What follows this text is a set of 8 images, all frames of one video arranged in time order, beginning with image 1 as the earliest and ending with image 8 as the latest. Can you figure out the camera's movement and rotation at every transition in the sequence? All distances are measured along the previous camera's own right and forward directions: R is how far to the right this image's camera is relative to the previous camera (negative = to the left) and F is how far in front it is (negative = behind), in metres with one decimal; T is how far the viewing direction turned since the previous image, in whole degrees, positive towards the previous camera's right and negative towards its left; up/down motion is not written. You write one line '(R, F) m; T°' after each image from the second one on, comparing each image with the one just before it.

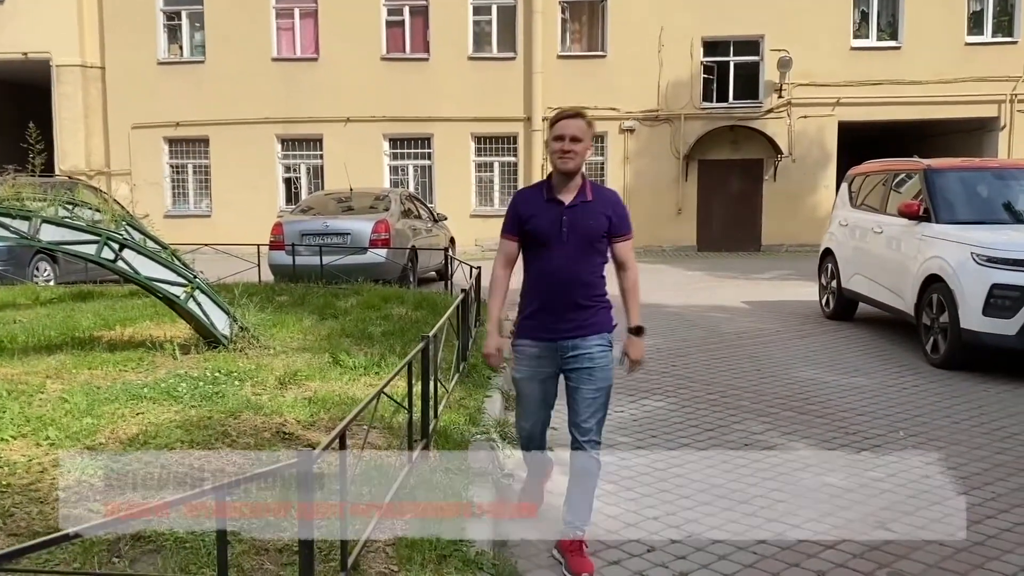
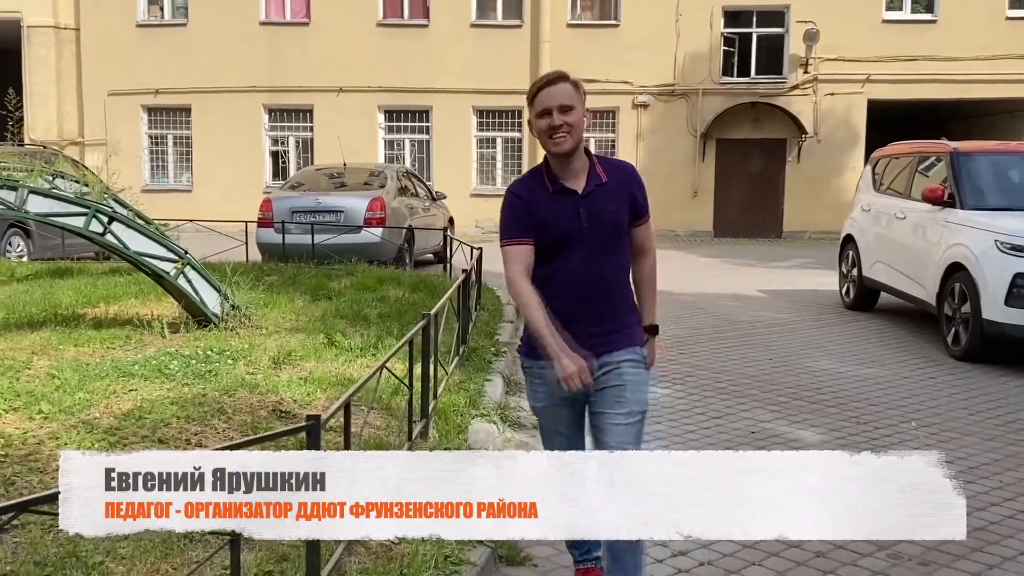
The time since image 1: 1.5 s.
(0.0, +0.7) m; 0°
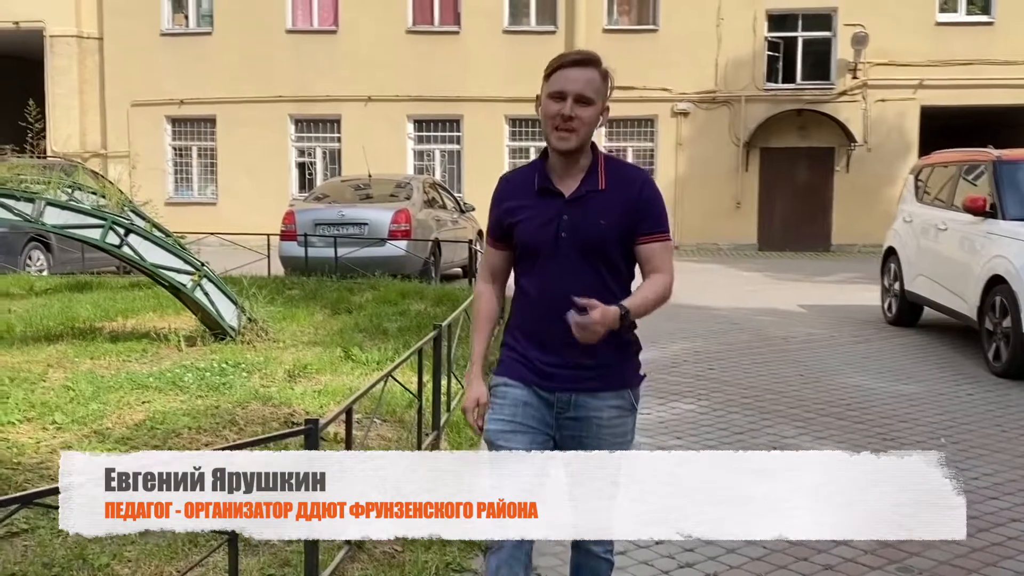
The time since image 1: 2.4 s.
(-0.2, +0.4) m; -1°
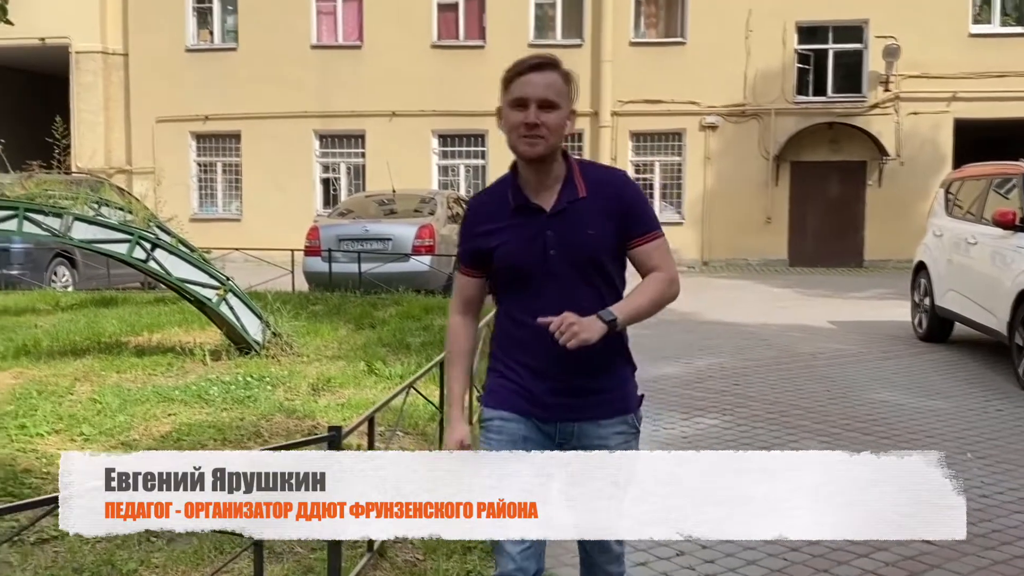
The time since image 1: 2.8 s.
(0.0, +0.1) m; -1°
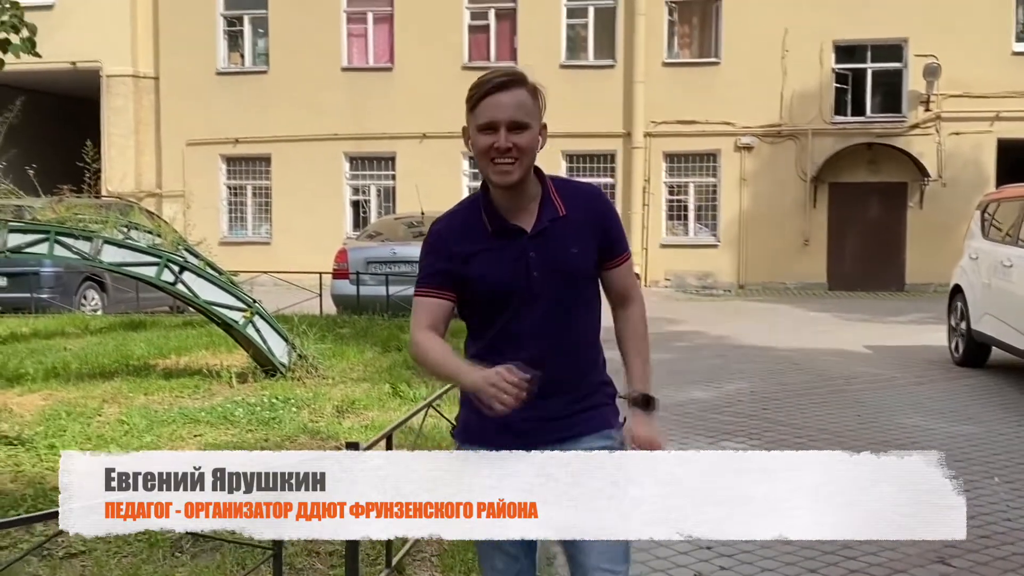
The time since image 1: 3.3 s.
(-0.1, +0.2) m; -1°
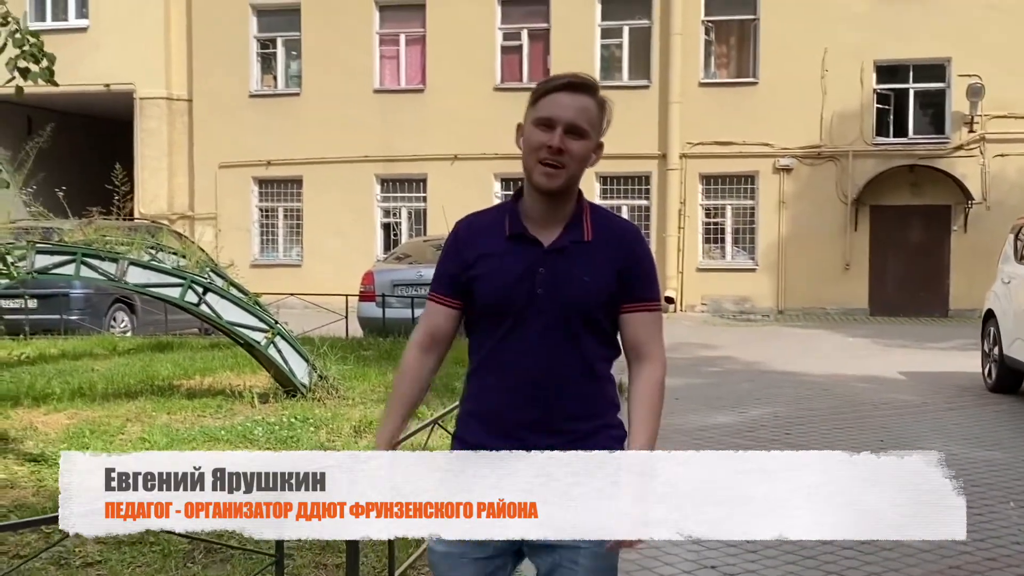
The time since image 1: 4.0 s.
(-0.1, +0.2) m; -1°
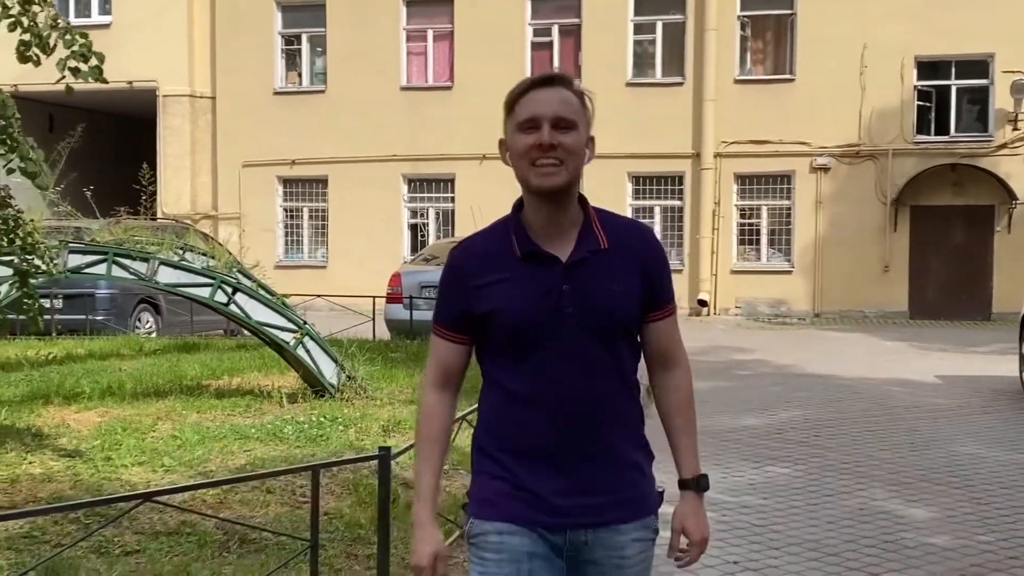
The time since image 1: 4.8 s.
(0.0, +0.2) m; -2°
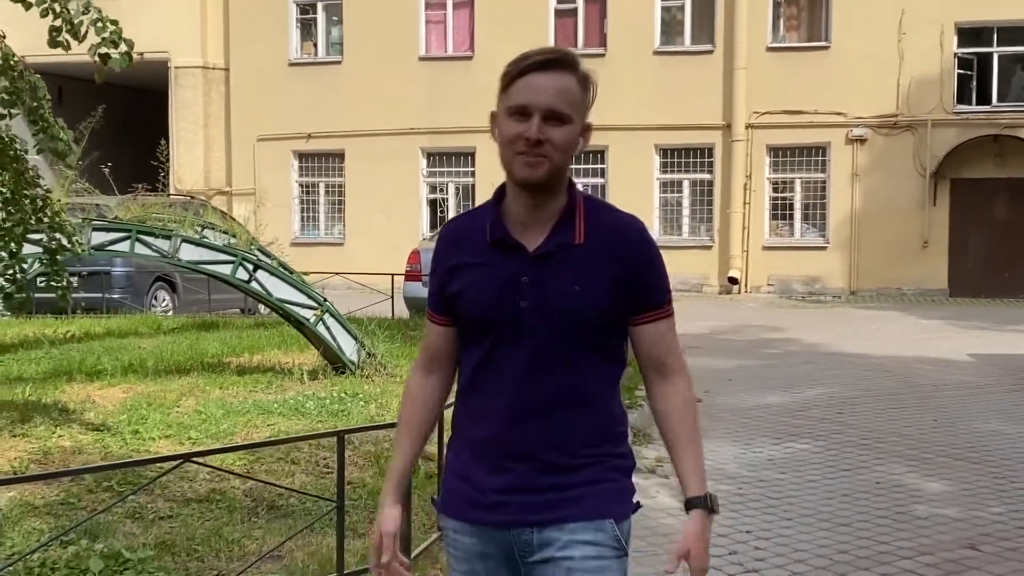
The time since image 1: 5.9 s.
(0.0, +0.3) m; -1°
